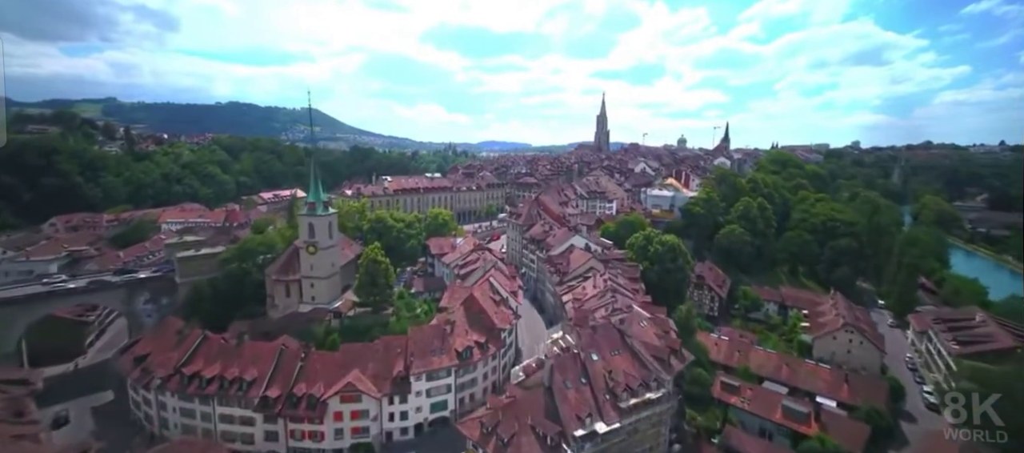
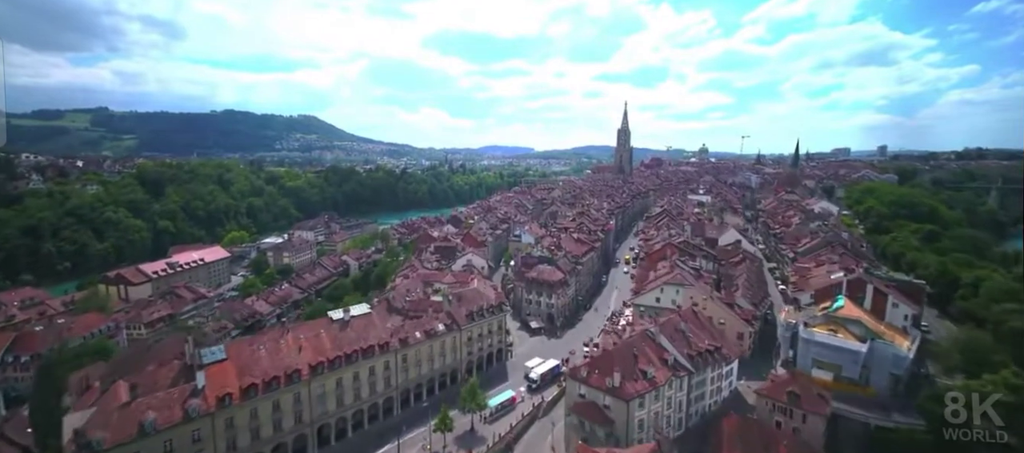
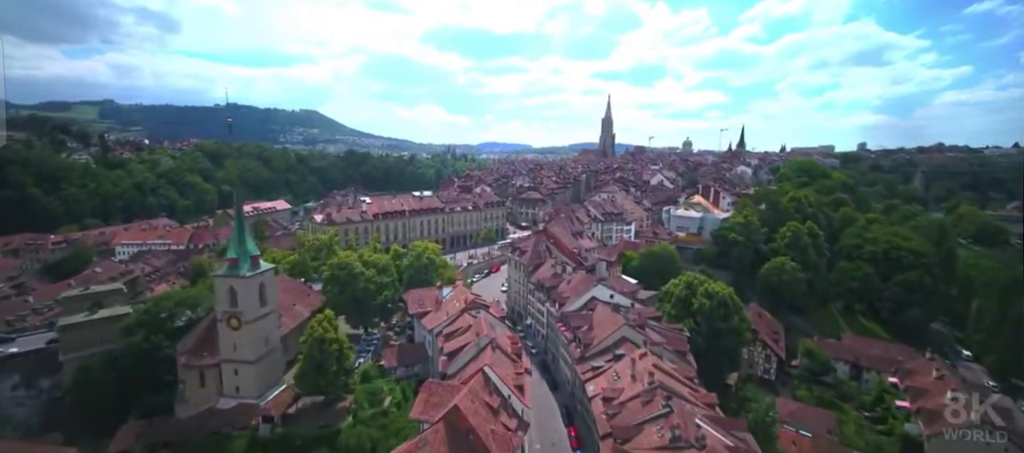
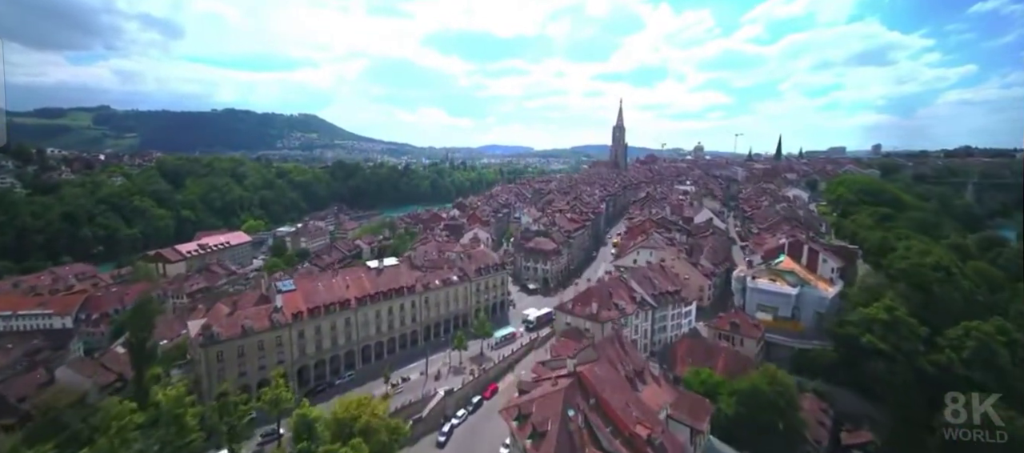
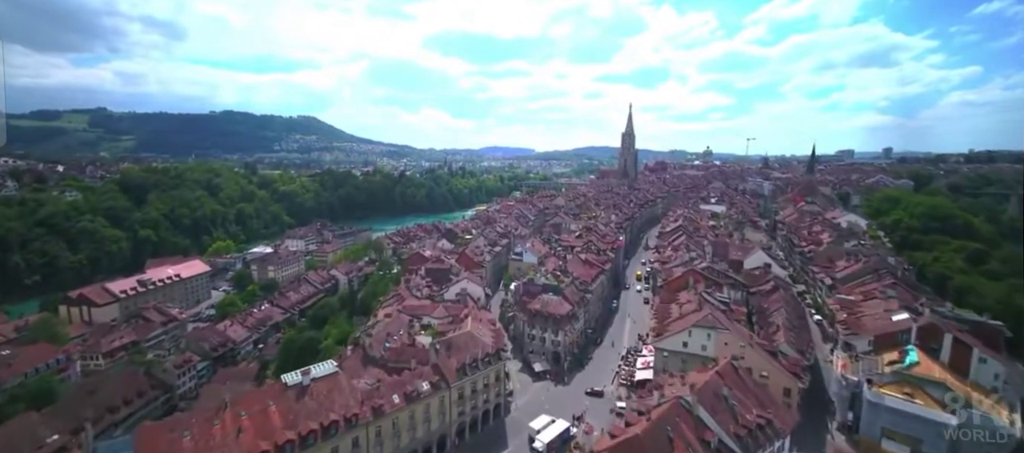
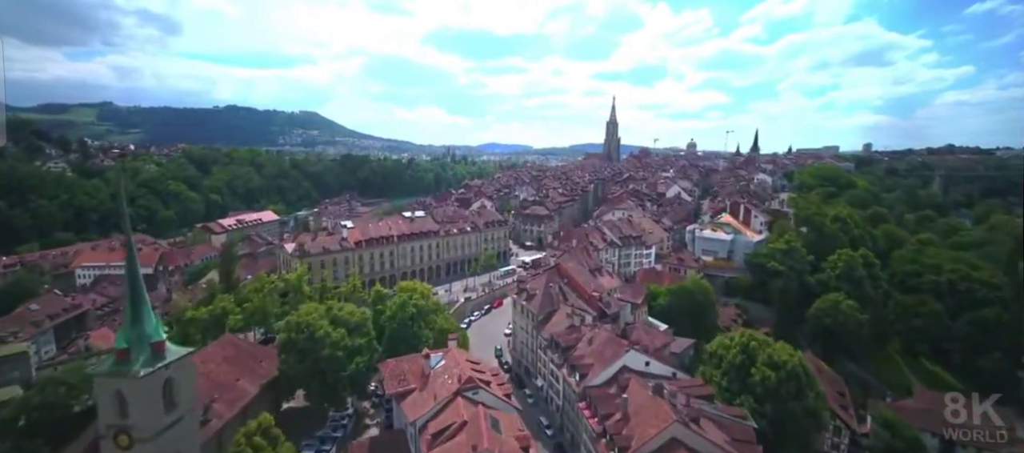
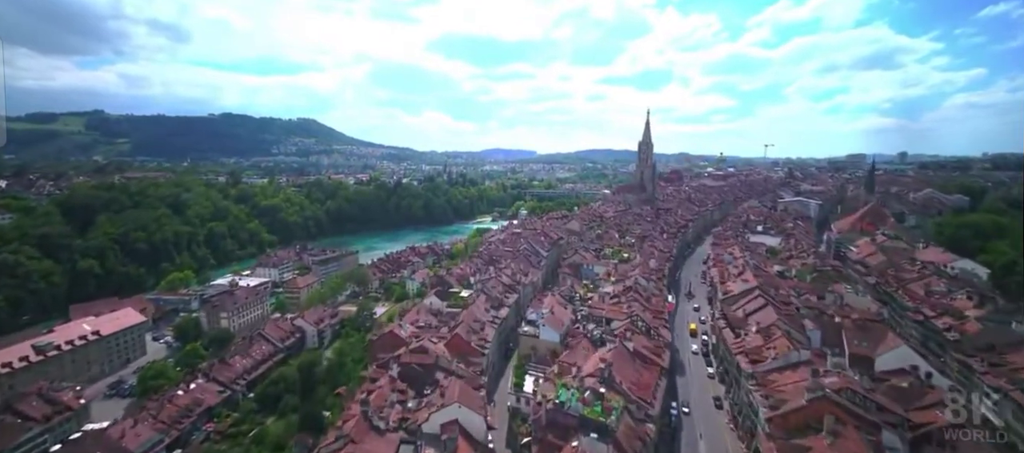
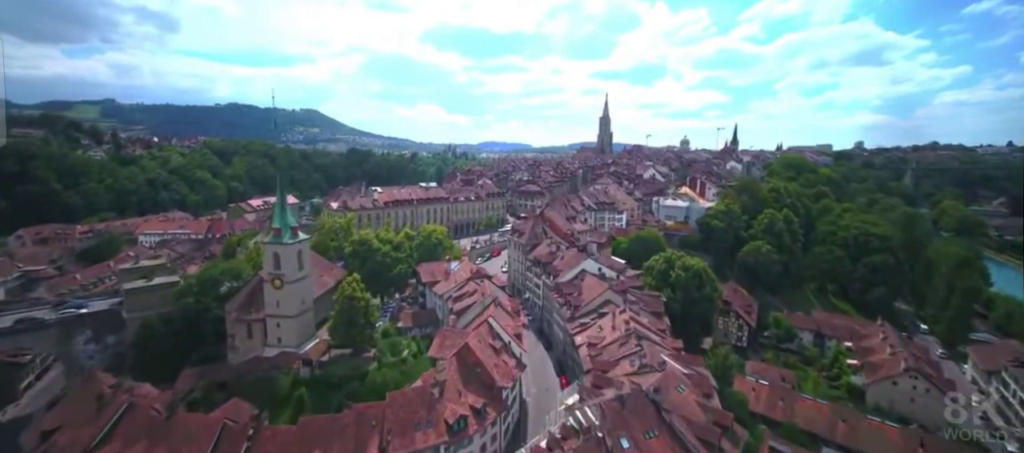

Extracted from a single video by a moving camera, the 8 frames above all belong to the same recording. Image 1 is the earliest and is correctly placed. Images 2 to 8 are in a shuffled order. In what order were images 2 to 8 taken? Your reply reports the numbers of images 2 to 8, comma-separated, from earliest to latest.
8, 3, 6, 4, 2, 5, 7
